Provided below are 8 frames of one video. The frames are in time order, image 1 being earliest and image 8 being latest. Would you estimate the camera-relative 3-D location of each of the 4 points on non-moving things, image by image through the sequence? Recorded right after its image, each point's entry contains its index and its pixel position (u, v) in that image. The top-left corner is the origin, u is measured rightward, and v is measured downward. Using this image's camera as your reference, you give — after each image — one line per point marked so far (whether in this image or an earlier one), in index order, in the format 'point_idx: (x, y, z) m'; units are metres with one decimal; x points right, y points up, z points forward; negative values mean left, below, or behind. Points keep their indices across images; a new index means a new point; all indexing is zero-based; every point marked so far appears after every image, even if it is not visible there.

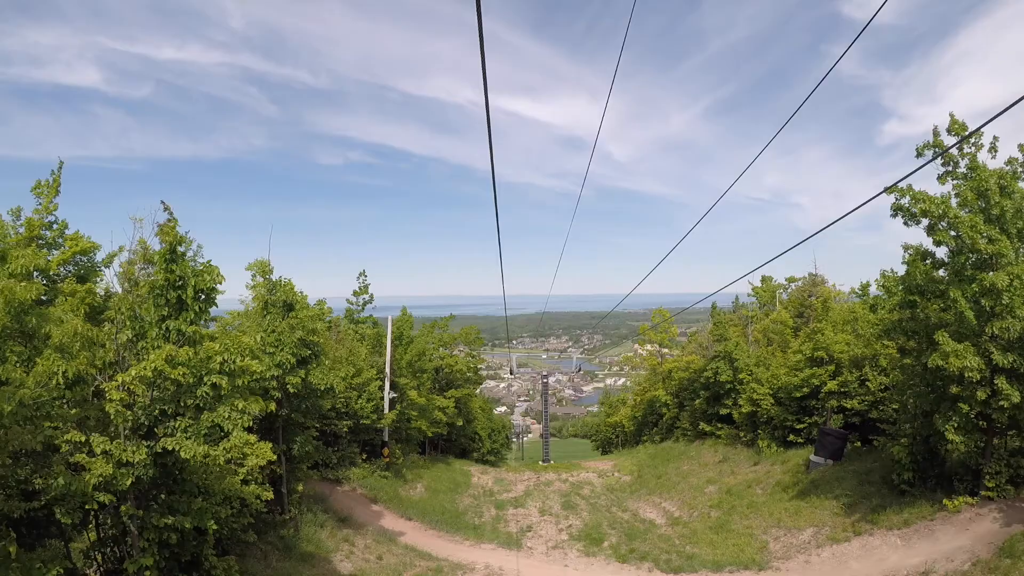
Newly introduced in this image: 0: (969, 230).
0: (+9.6, +1.1, +11.1) m
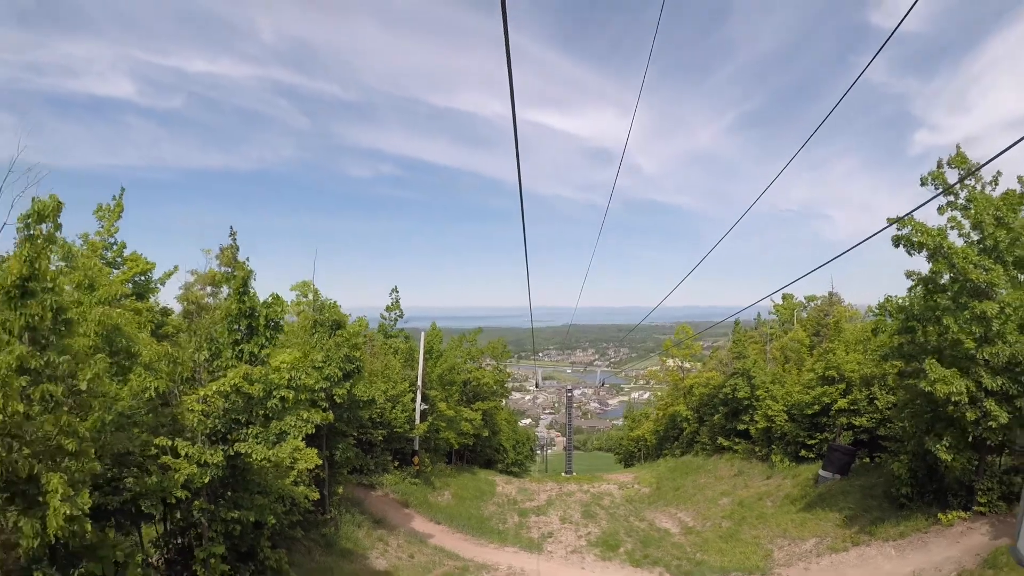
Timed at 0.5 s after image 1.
0: (+10.1, +0.5, +12.0) m
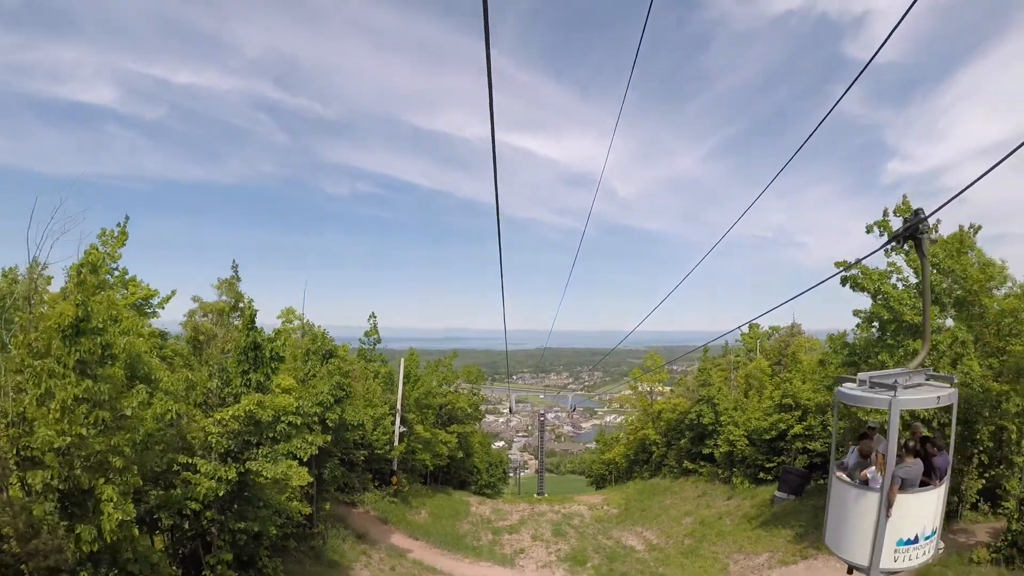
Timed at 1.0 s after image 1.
0: (+9.6, -0.5, +13.5) m
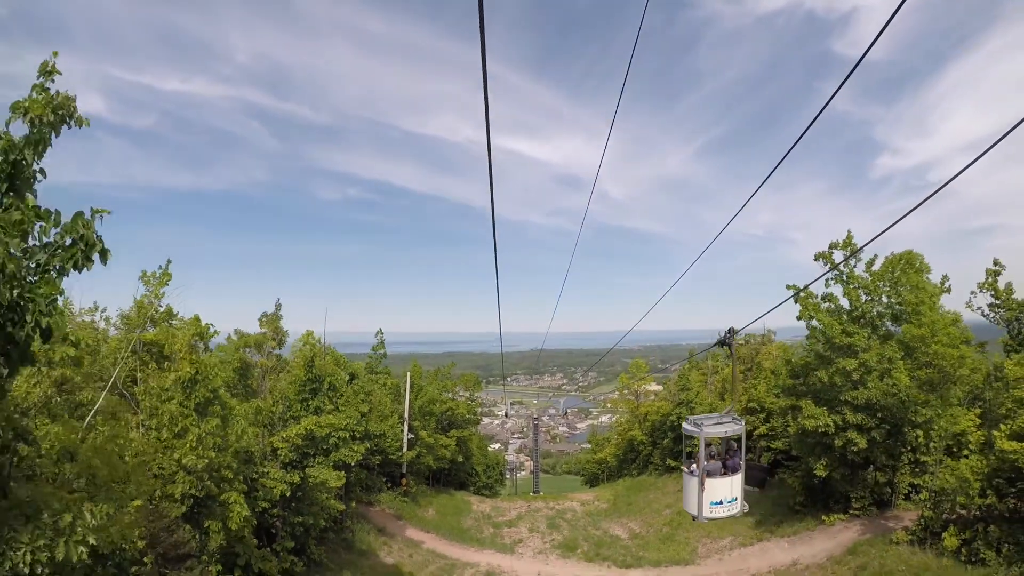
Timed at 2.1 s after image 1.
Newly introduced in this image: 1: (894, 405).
0: (+9.5, -1.1, +16.1) m
1: (+10.3, -3.2, +14.3) m
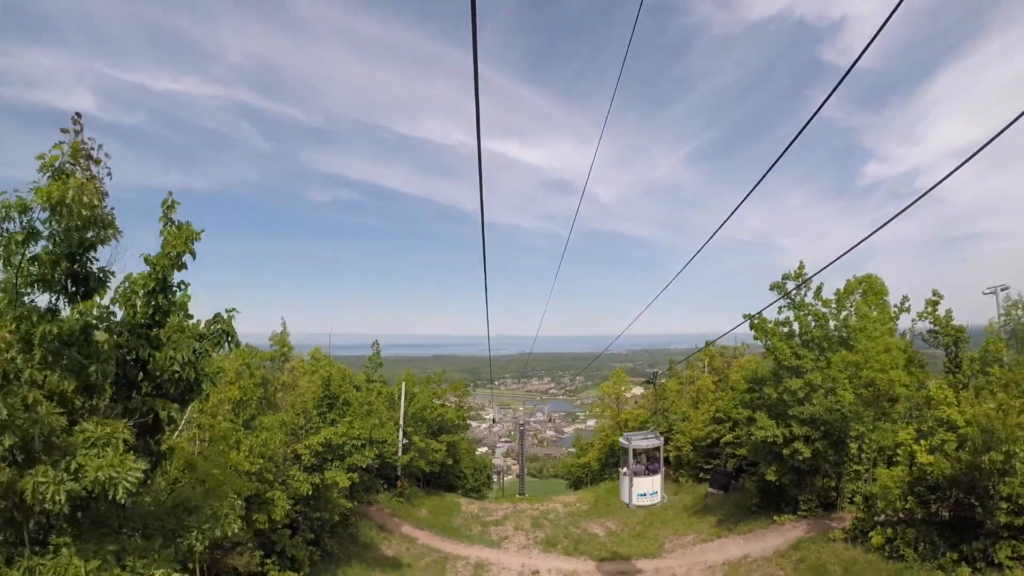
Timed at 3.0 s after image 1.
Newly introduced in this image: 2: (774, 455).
0: (+9.2, -2.0, +18.3) m
1: (+9.9, -4.0, +16.5) m
2: (+8.8, -5.6, +18.3) m
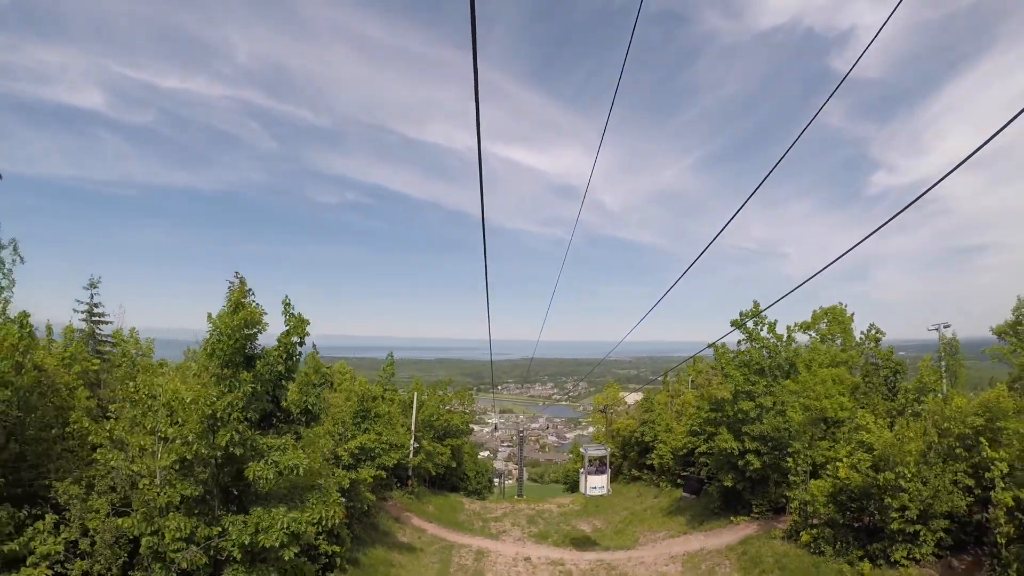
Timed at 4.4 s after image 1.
0: (+9.1, -3.4, +21.5) m
1: (+9.9, -5.4, +19.7) m
2: (+8.7, -7.0, +21.4) m
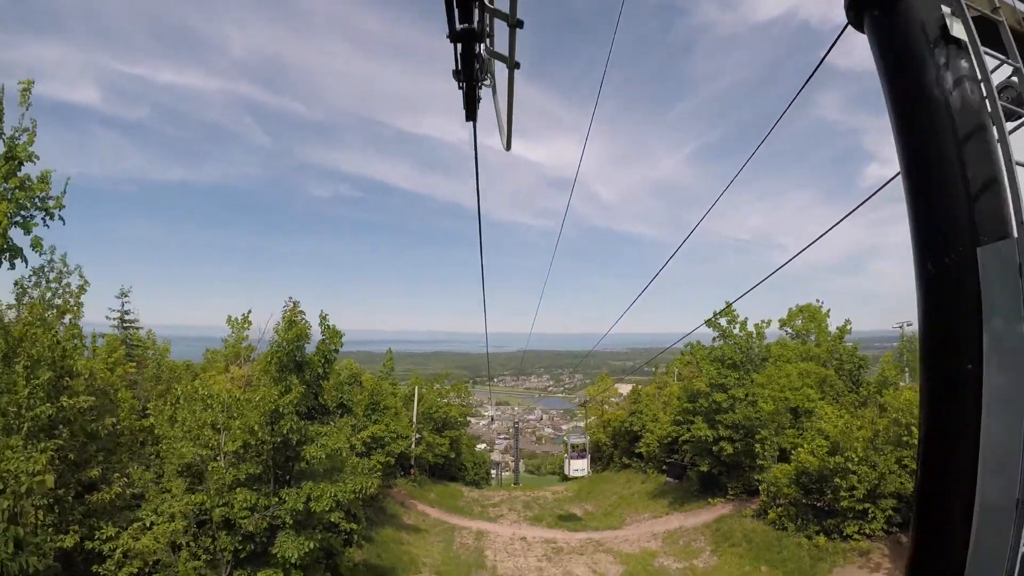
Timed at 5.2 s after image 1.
0: (+8.9, -3.4, +23.5) m
1: (+9.7, -5.5, +21.7) m
2: (+8.6, -7.1, +23.5) m
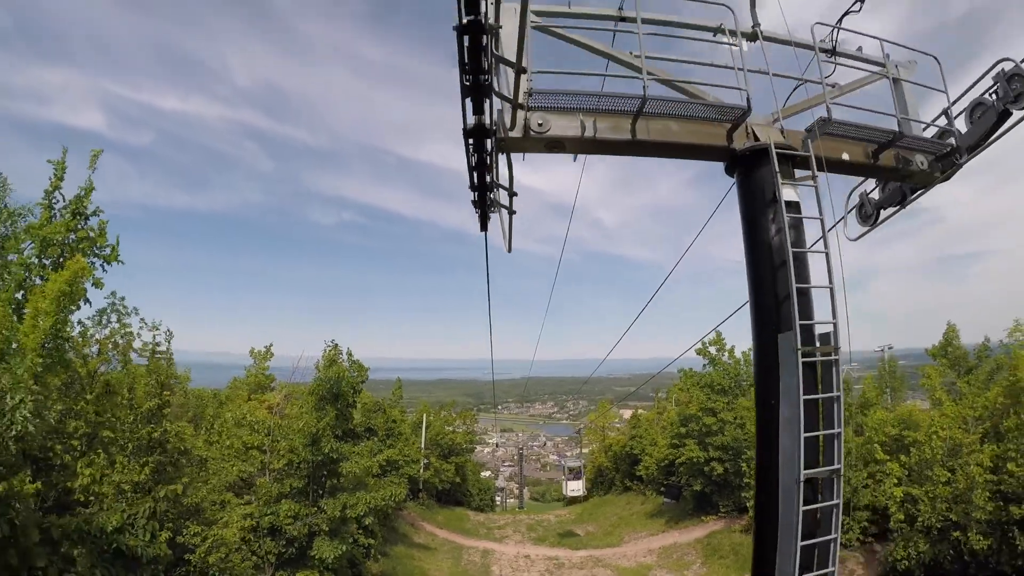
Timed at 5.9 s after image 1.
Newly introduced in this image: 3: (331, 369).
0: (+9.1, -4.8, +25.1) m
1: (+9.8, -6.8, +23.3) m
2: (+8.7, -8.4, +25.0) m
3: (-3.9, -1.7, +11.3) m
